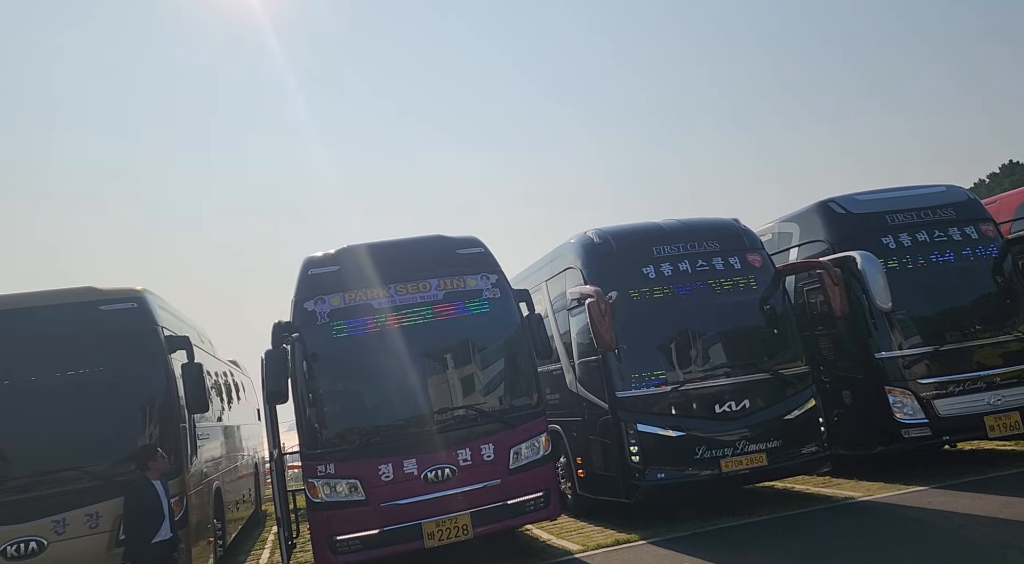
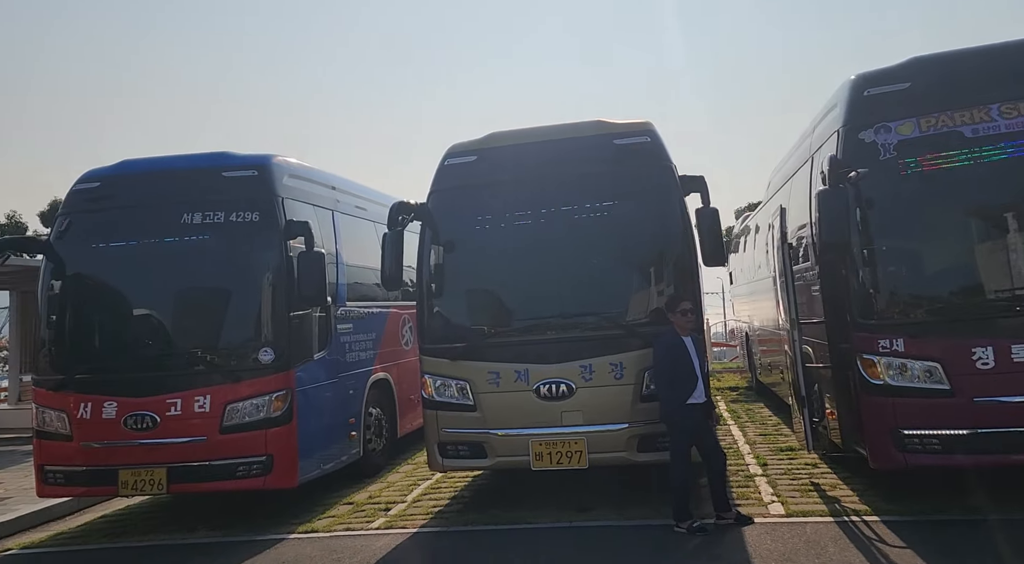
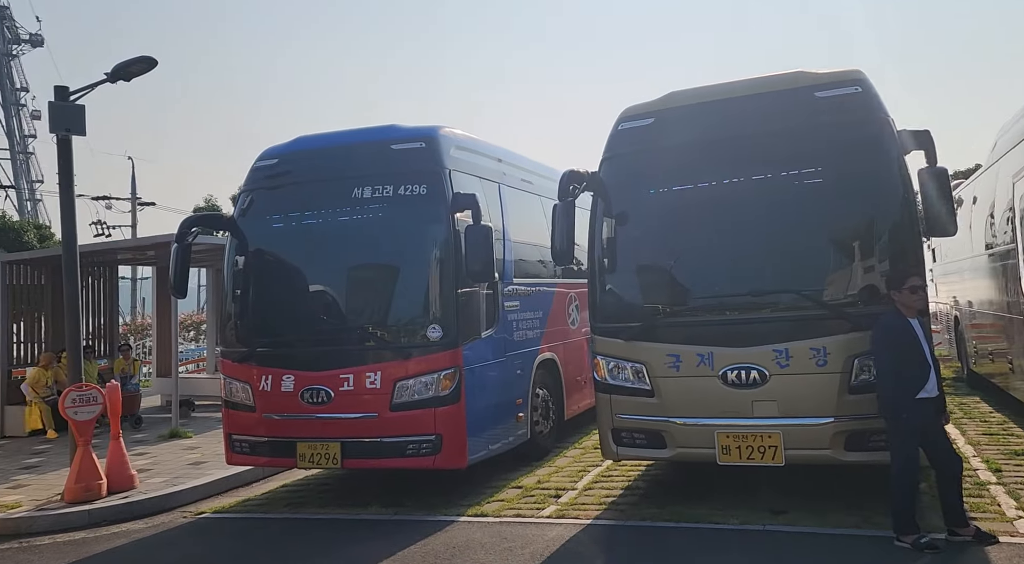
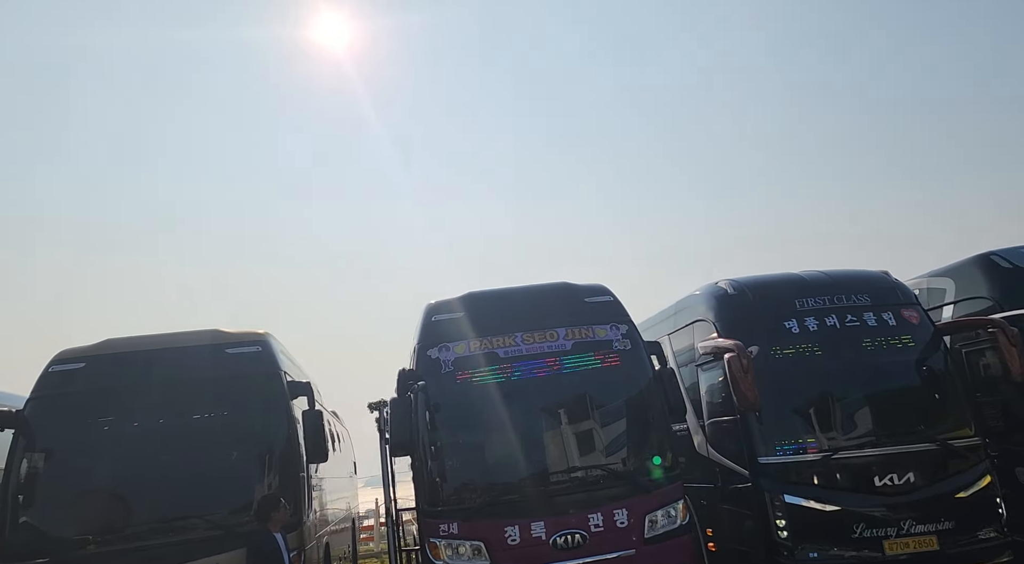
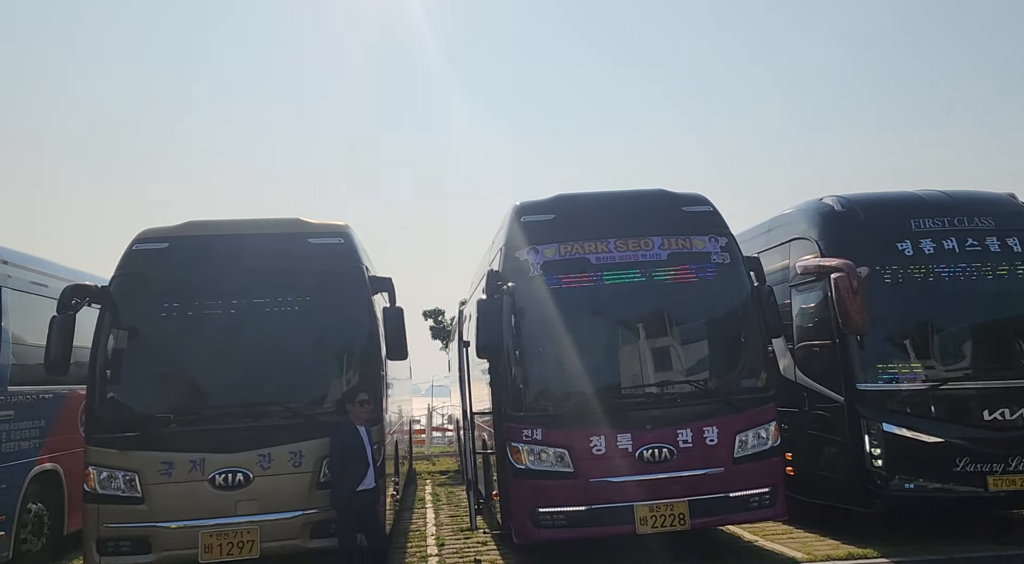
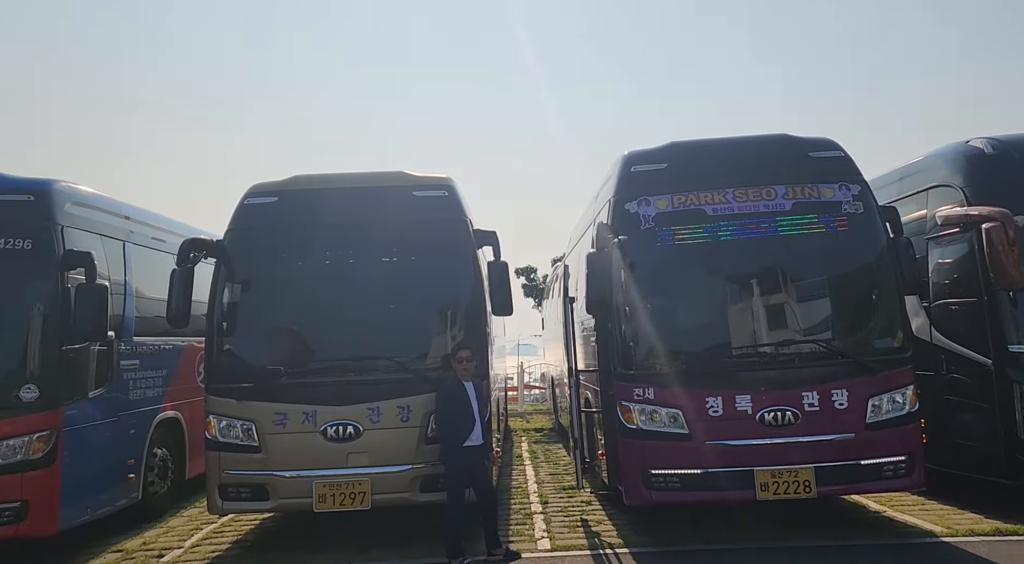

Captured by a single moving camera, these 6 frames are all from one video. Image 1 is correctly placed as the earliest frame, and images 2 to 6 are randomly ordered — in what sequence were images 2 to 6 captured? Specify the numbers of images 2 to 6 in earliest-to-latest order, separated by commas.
4, 5, 6, 2, 3
